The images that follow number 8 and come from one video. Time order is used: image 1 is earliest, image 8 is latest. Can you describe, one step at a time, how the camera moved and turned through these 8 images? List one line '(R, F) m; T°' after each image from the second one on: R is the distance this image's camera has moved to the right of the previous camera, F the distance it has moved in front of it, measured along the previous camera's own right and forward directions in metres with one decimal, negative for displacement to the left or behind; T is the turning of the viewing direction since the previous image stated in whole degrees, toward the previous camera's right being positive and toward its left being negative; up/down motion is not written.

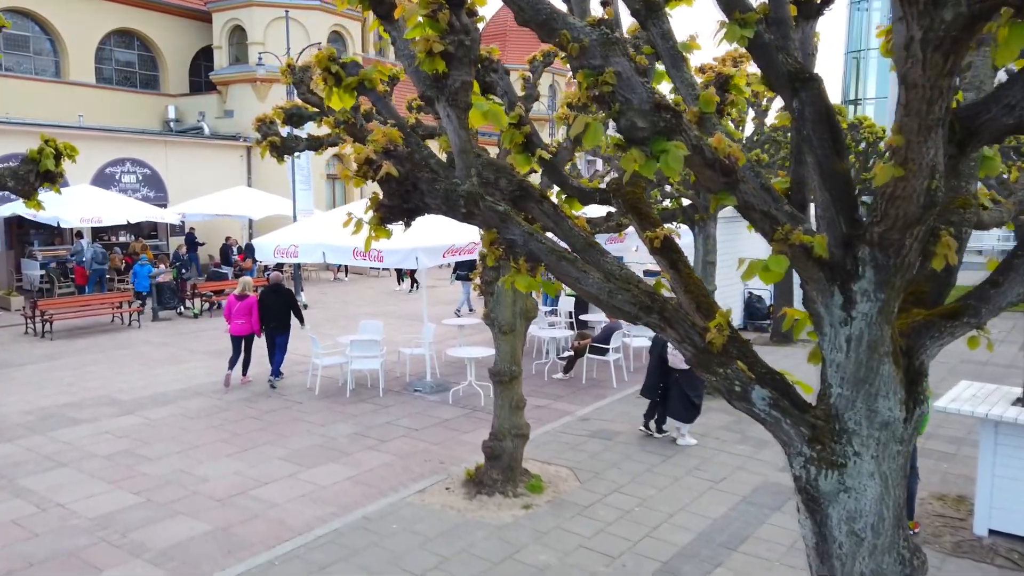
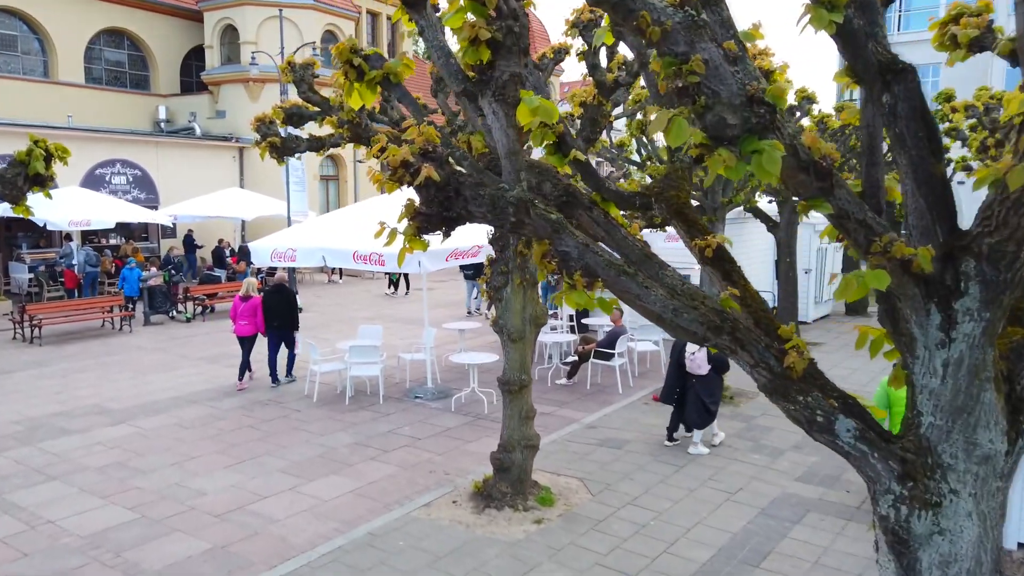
(-0.2, +0.3) m; +1°
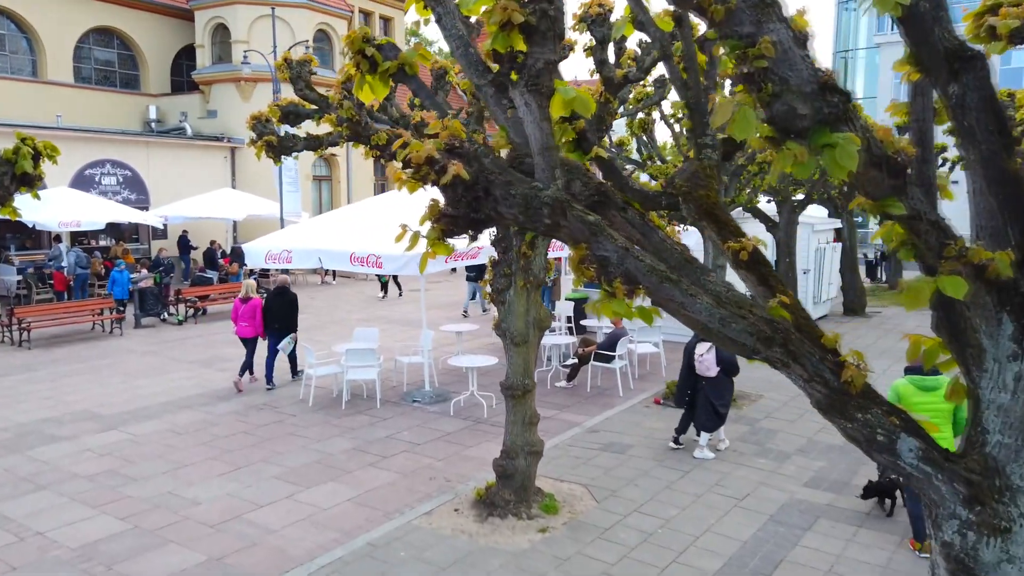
(-0.1, +0.2) m; +1°
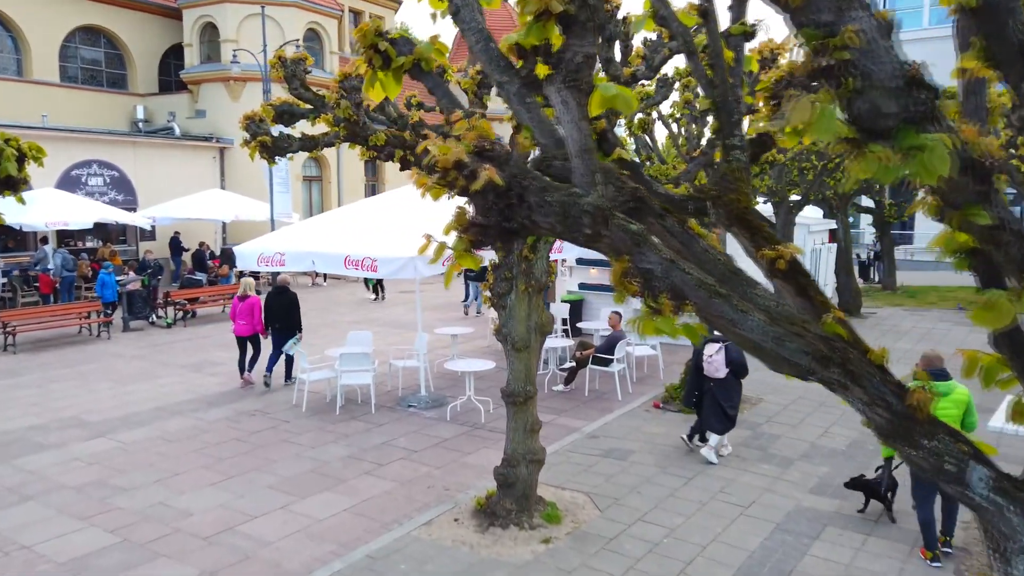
(-0.1, +0.2) m; +1°
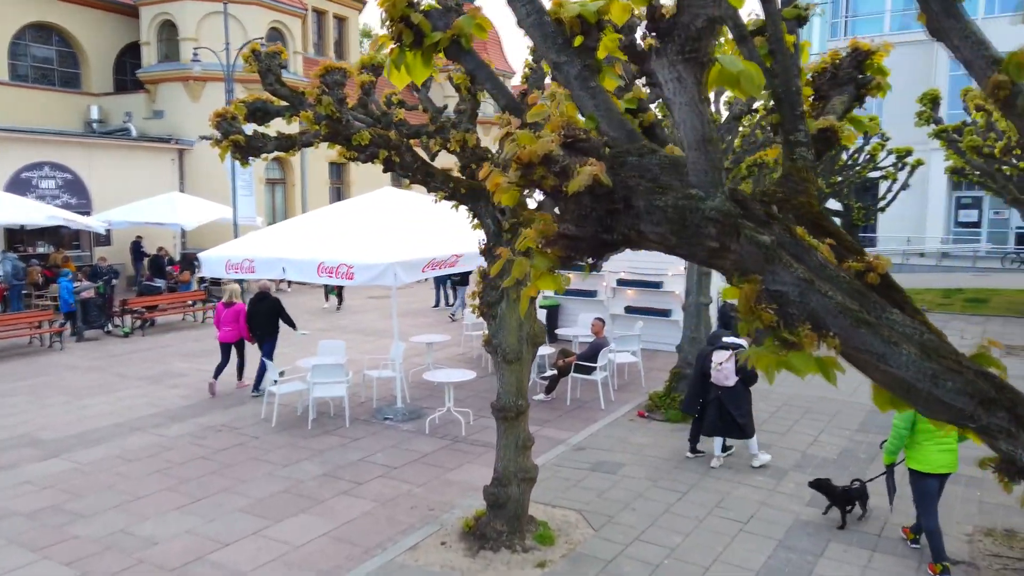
(-0.2, +0.4) m; +3°
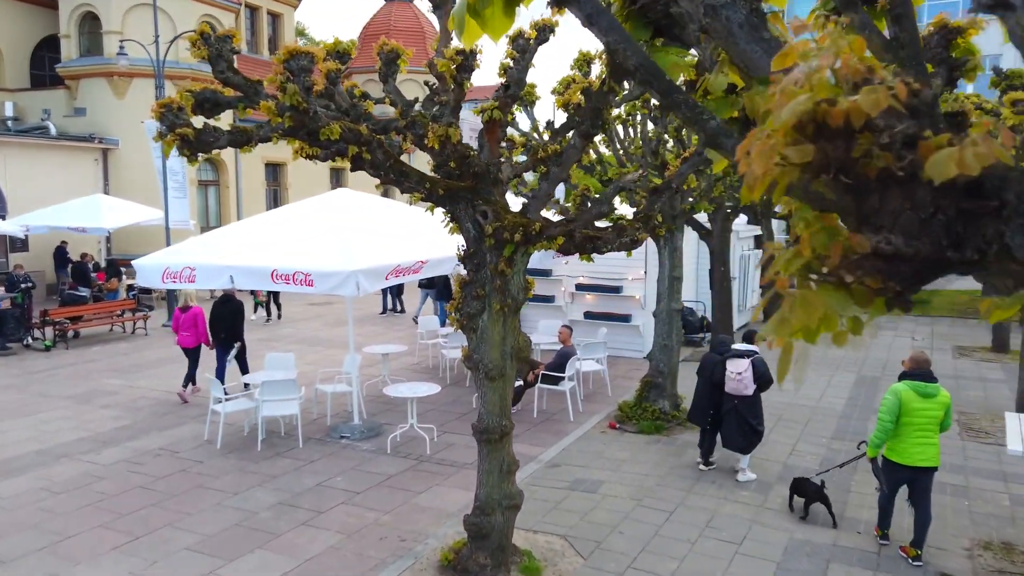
(-0.3, +0.5) m; +5°
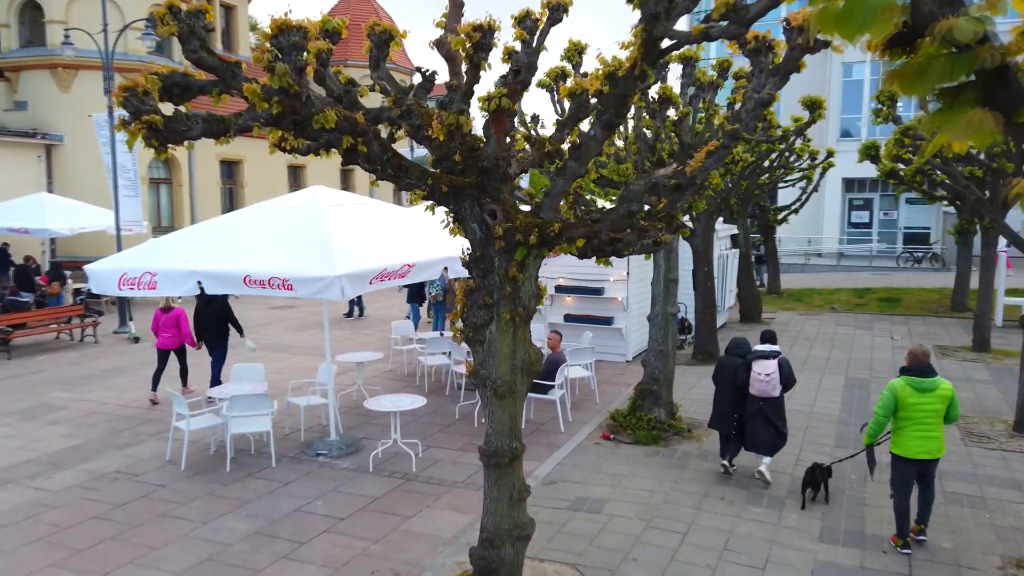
(-0.4, +0.6) m; +3°
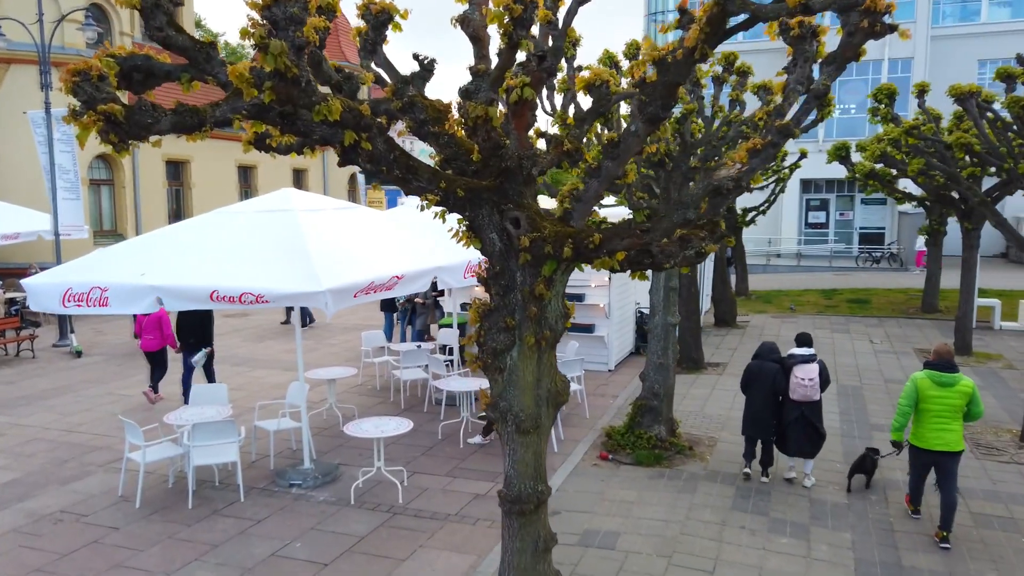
(-0.4, +0.7) m; +4°
